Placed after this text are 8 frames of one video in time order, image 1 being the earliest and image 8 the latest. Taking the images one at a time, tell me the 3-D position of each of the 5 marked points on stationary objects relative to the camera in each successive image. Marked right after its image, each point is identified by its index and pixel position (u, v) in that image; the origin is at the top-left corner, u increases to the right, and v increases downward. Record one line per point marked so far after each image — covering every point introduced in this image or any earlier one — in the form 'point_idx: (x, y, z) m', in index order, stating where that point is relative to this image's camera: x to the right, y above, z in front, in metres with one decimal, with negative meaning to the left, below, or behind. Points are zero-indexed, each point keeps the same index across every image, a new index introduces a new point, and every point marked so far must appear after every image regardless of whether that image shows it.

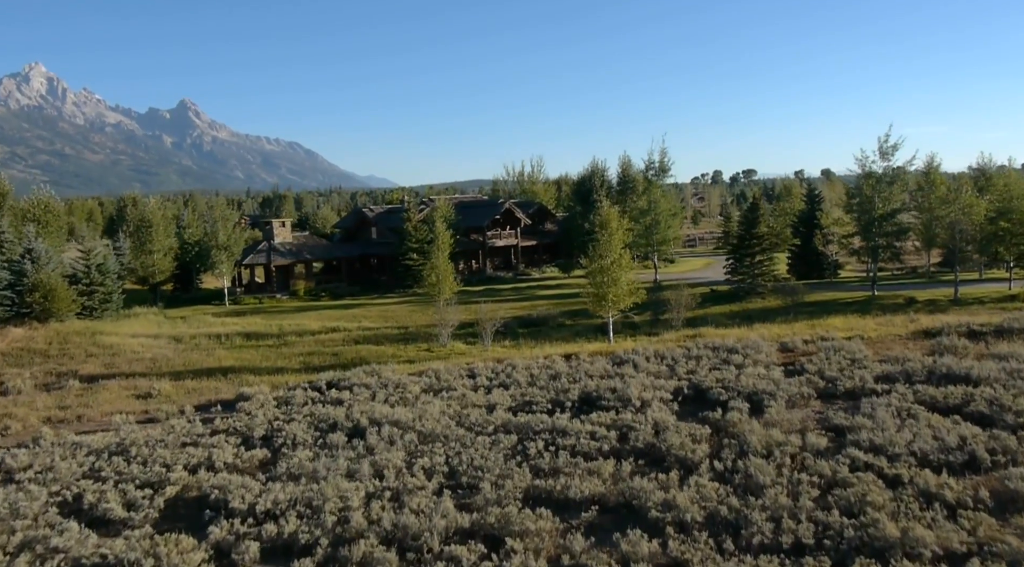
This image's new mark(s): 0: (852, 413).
0: (+7.7, -3.0, +18.9) m
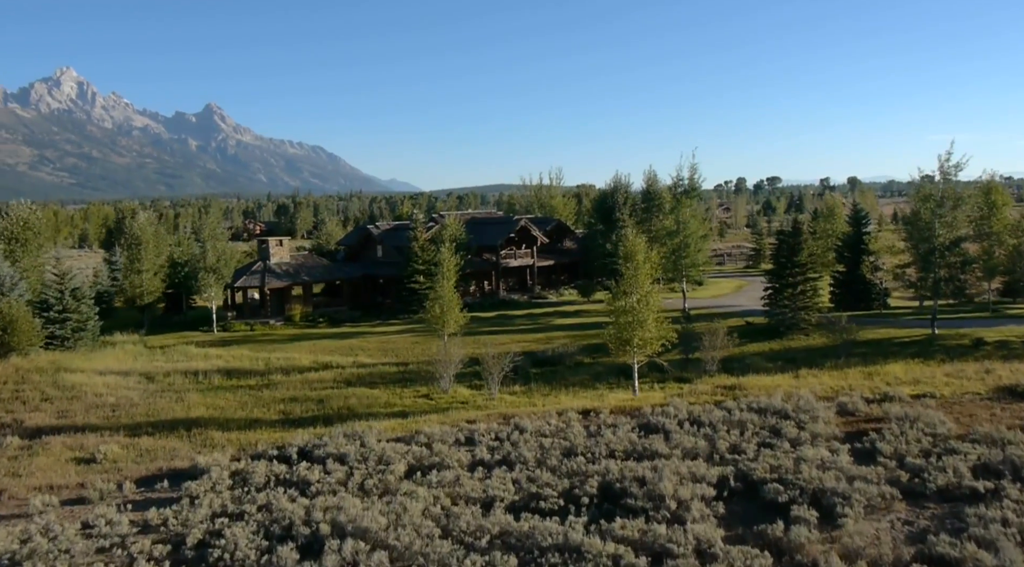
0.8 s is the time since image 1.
0: (+7.7, -4.3, +14.5) m
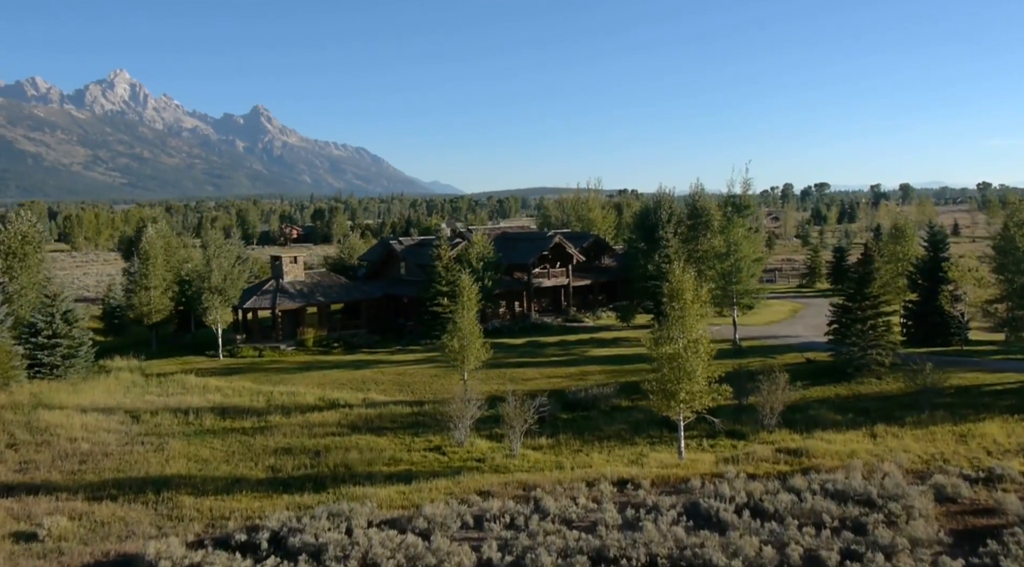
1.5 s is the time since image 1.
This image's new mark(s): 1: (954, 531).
0: (+7.7, -5.5, +10.0) m
1: (+9.1, -5.1, +17.1) m
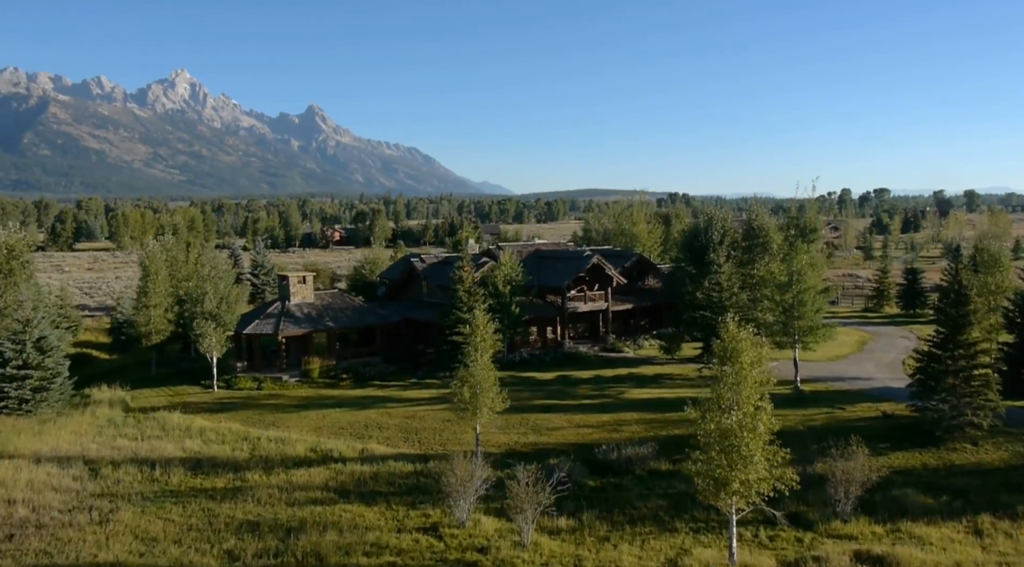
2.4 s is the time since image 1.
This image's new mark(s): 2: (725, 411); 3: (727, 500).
0: (+7.0, -6.9, +4.9) m
1: (+8.9, -6.5, +11.9) m
2: (+4.9, -2.9, +19.3) m
3: (+4.9, -4.9, +18.9) m
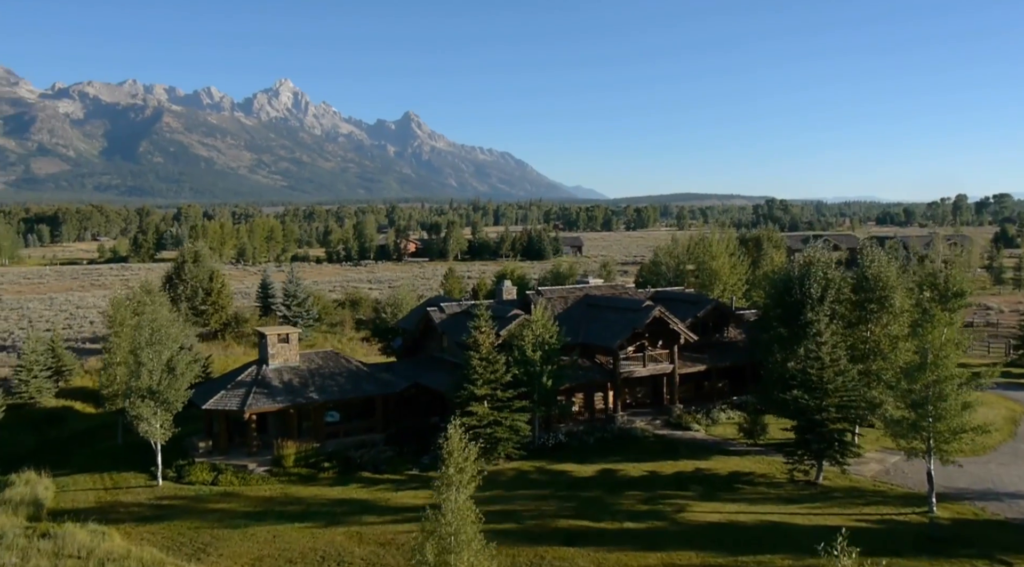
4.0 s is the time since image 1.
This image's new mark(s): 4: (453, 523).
0: (+4.3, -9.1, -4.6) m
1: (+6.8, -8.8, +2.2) m
2: (+3.8, -5.2, +10.0) m
3: (+3.7, -7.2, +9.6) m
4: (-1.3, -5.3, +18.4) m
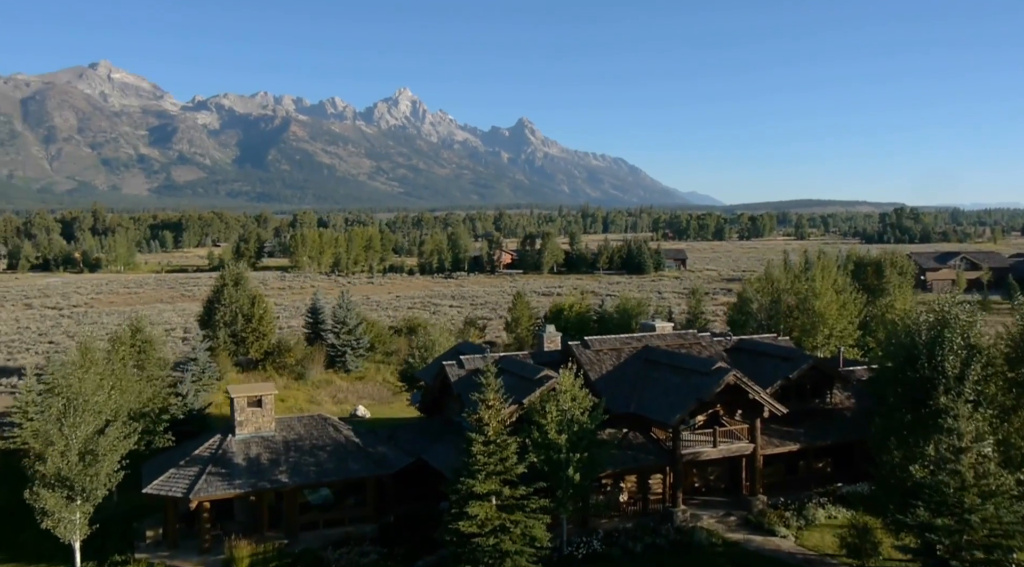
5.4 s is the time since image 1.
0: (-0.1, -10.6, -12.2) m
1: (+3.3, -10.4, -5.8) m
2: (+1.4, -6.8, +2.4) m
3: (+1.2, -8.8, +2.0) m
4: (-2.5, -6.9, +11.4) m
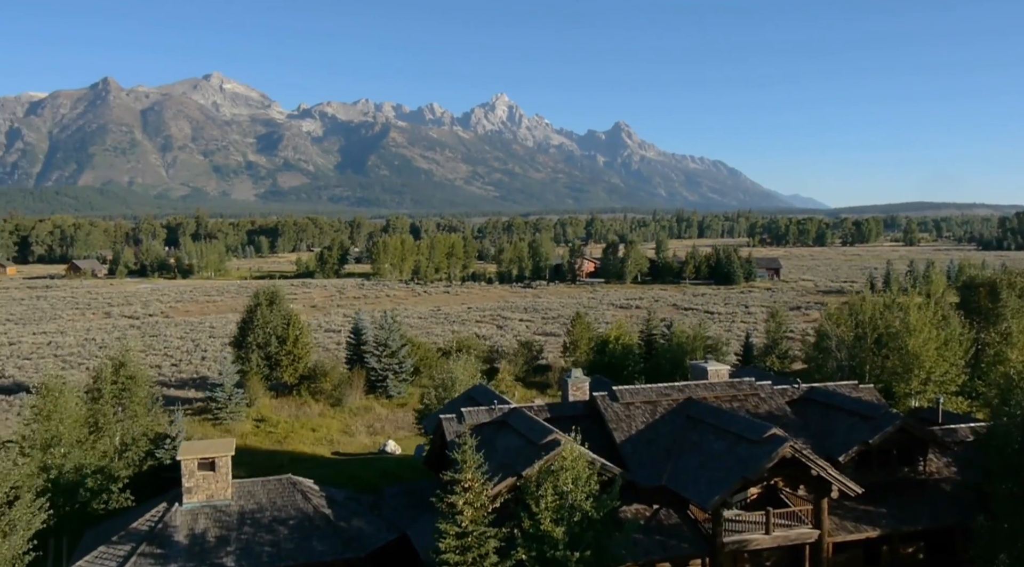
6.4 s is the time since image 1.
0: (-4.6, -11.6, -16.8) m
1: (-0.4, -11.4, -10.9) m
2: (-1.4, -7.8, -2.5) m
3: (-1.6, -9.9, -2.9) m
4: (-4.2, -8.0, +6.9) m
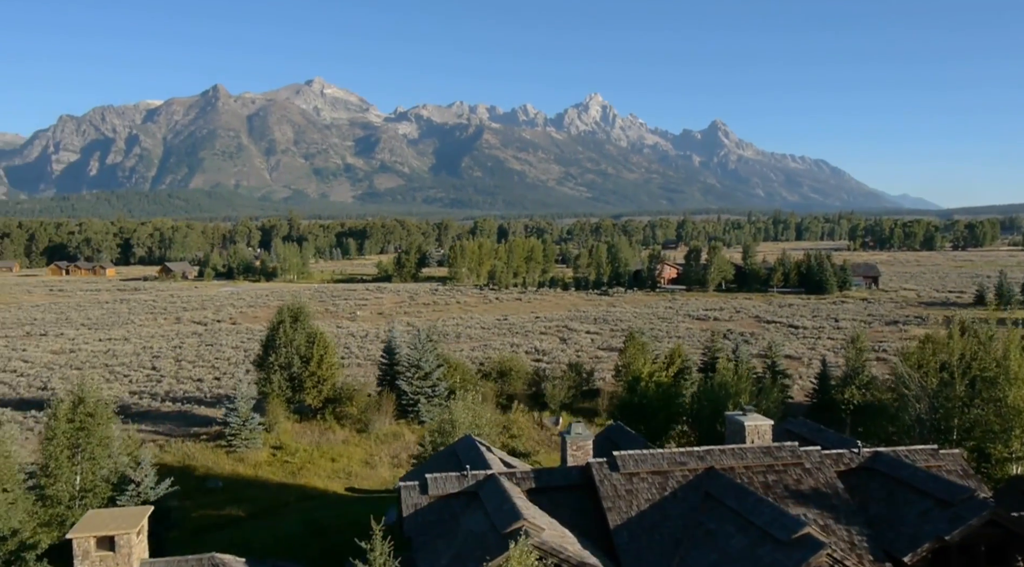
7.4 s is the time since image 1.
0: (-9.9, -12.5, -20.6) m
1: (-5.1, -12.3, -15.2) m
2: (-5.1, -8.8, -6.8) m
3: (-5.4, -10.8, -7.1) m
4: (-6.9, -8.9, +2.9) m
